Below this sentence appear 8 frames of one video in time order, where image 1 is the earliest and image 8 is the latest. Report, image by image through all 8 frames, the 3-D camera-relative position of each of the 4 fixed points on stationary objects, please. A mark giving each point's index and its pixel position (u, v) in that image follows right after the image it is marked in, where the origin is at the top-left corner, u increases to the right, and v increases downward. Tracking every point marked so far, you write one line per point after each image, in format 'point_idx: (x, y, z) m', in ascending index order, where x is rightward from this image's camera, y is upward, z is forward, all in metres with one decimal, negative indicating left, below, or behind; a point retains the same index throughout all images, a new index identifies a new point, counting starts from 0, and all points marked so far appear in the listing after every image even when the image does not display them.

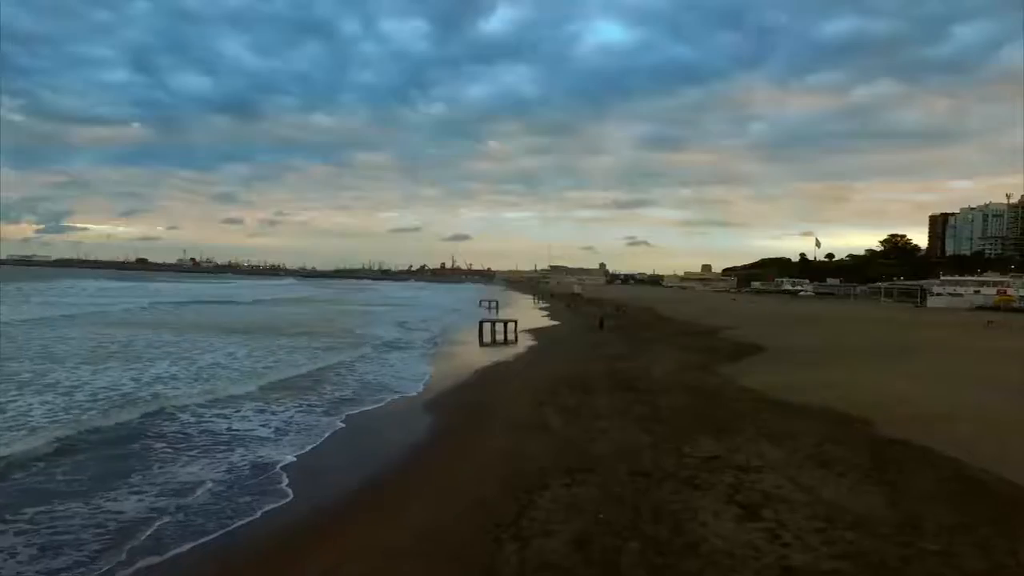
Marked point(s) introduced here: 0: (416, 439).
0: (-1.5, -2.4, +11.0) m
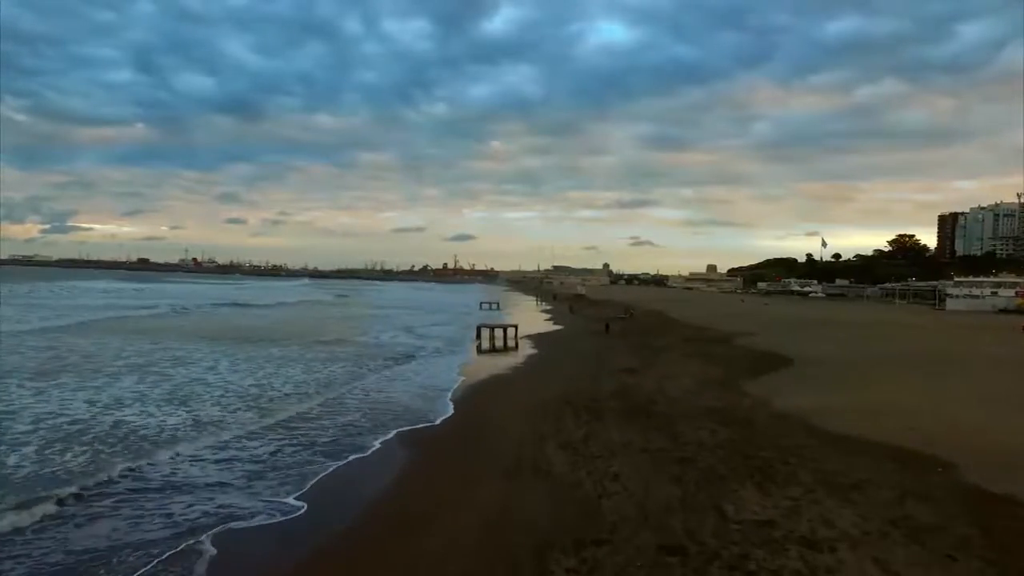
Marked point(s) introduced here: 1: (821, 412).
0: (-1.6, -2.5, +9.0) m
1: (+4.9, -2.0, +10.9) m
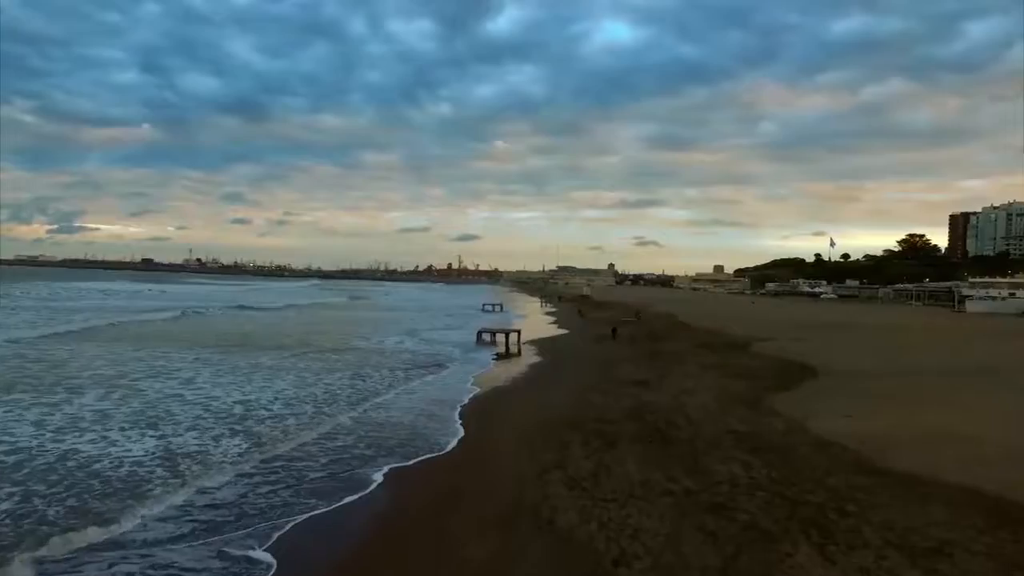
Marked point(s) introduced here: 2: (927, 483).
0: (-1.6, -2.6, +7.5) m
1: (+4.8, -2.0, +9.4) m
2: (+4.5, -2.1, +7.5) m
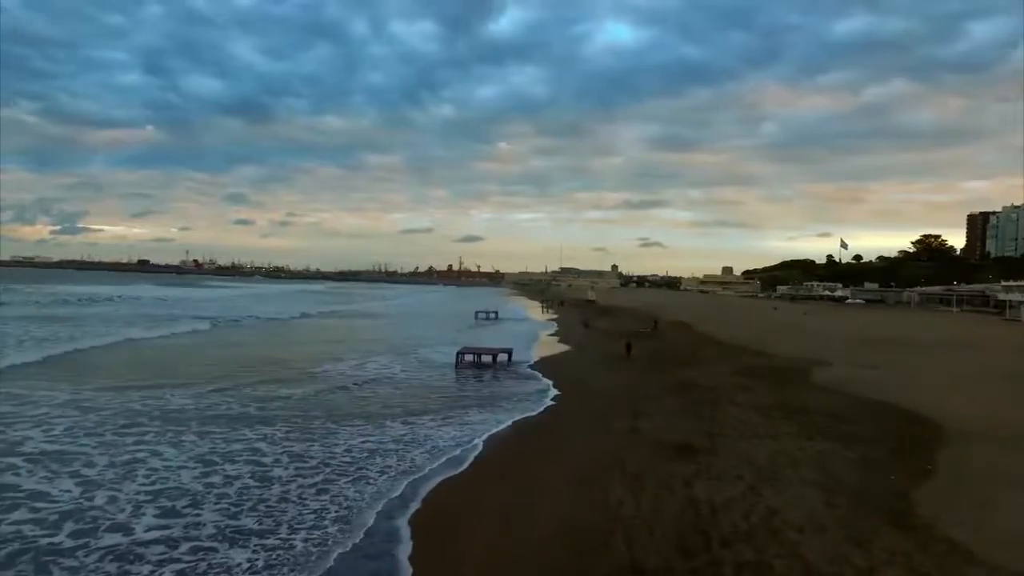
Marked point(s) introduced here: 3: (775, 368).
0: (-1.9, -2.8, +2.4) m
1: (+4.5, -2.3, +4.3) m
2: (+4.2, -2.4, +2.4) m
3: (+7.0, -2.1, +18.5) m
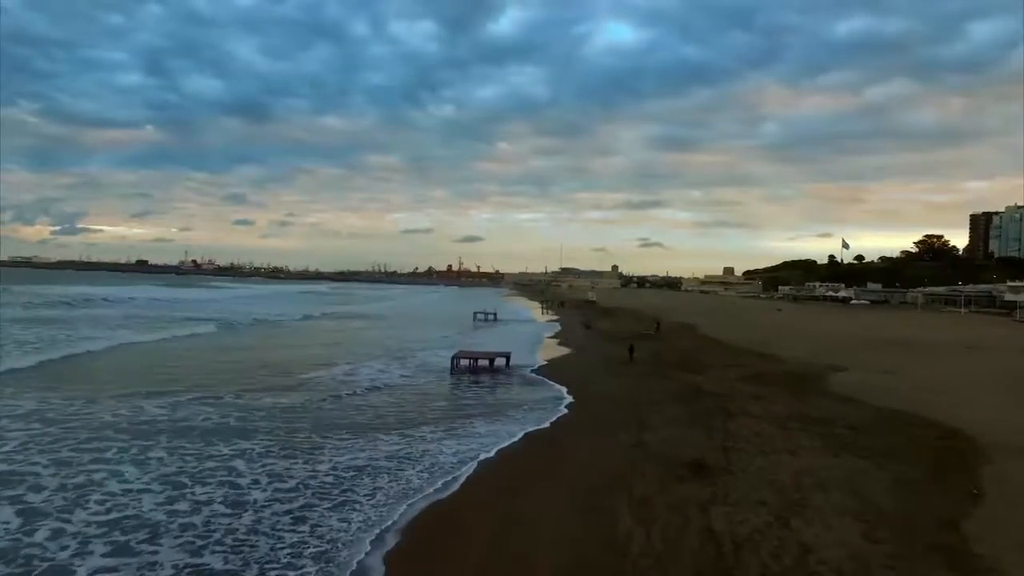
0: (-2.0, -2.9, +1.5) m
1: (+4.5, -2.3, +3.3) m
2: (+4.2, -2.4, +1.5) m
3: (+7.0, -2.2, +17.6) m
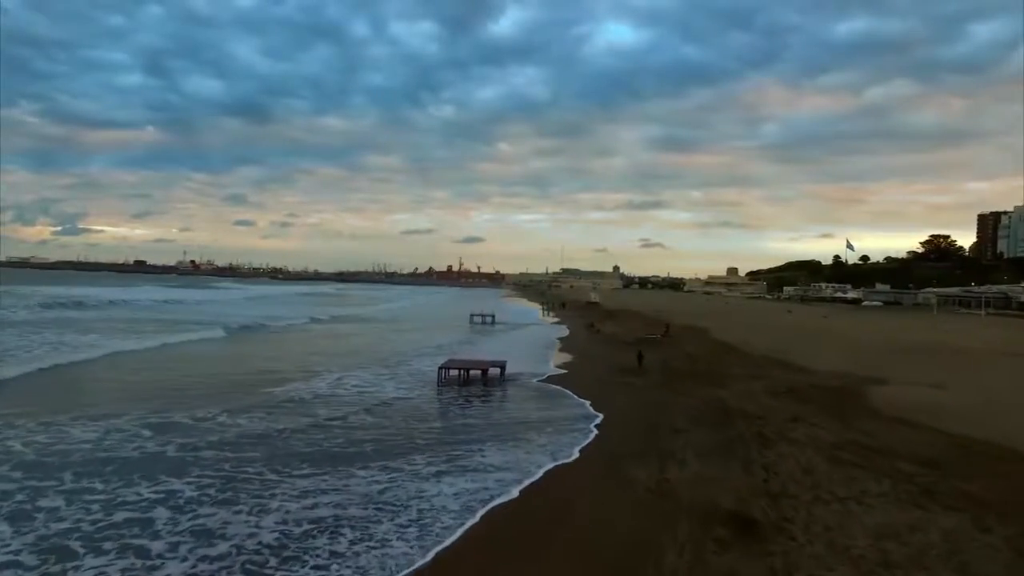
0: (-2.1, -2.9, -0.5) m
1: (+4.4, -2.4, +1.3) m
2: (+4.1, -2.4, -0.6) m
3: (+6.9, -2.2, +15.5) m
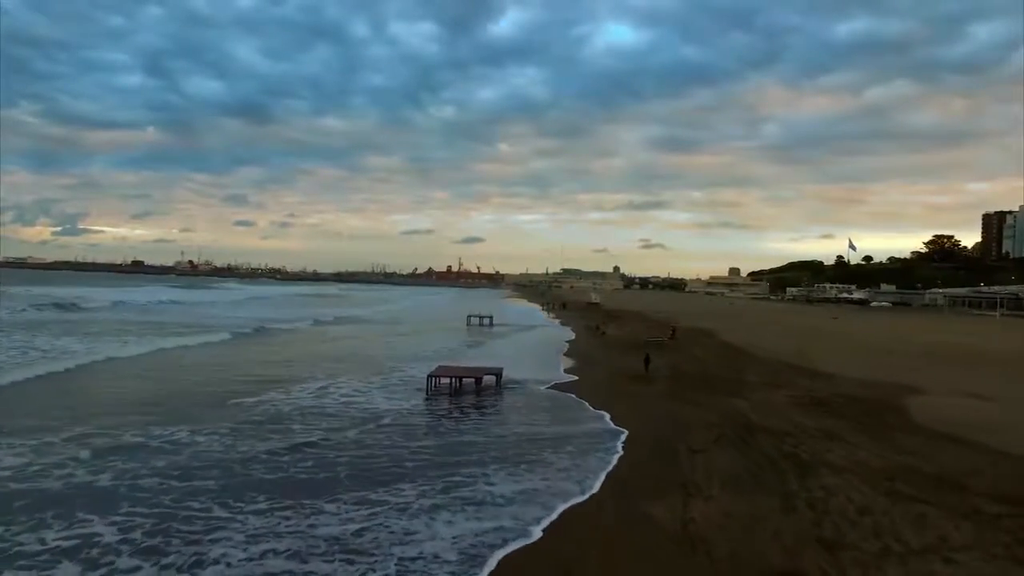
0: (-2.1, -2.9, -2.1) m
1: (+4.3, -2.4, -0.2) m
2: (+4.0, -2.4, -2.1) m
3: (+6.8, -2.2, +14.0) m
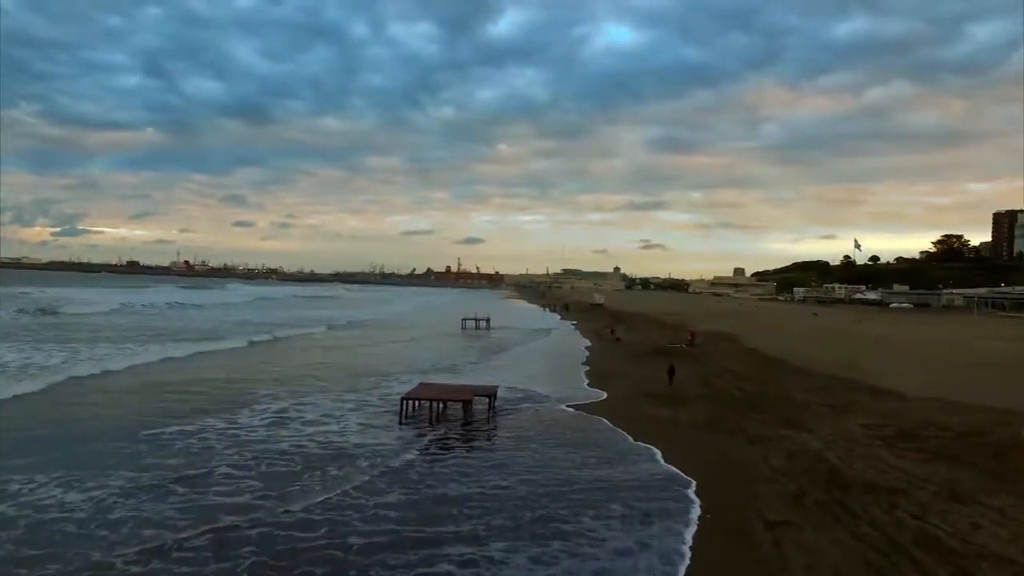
0: (-2.1, -2.9, -5.2) m
1: (+4.3, -2.4, -3.3) m
2: (+4.0, -2.4, -5.2) m
3: (+6.8, -2.2, +10.9) m
